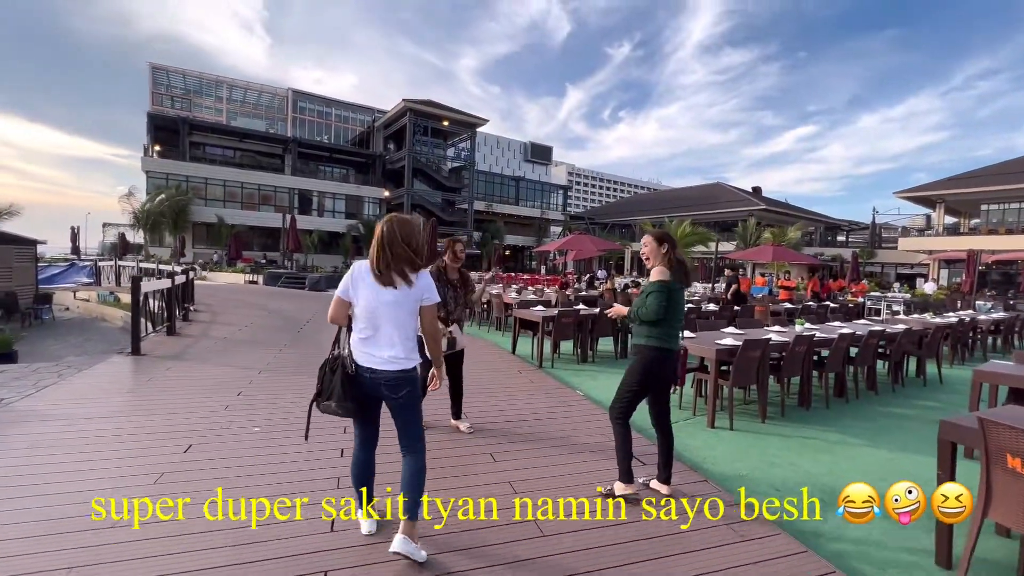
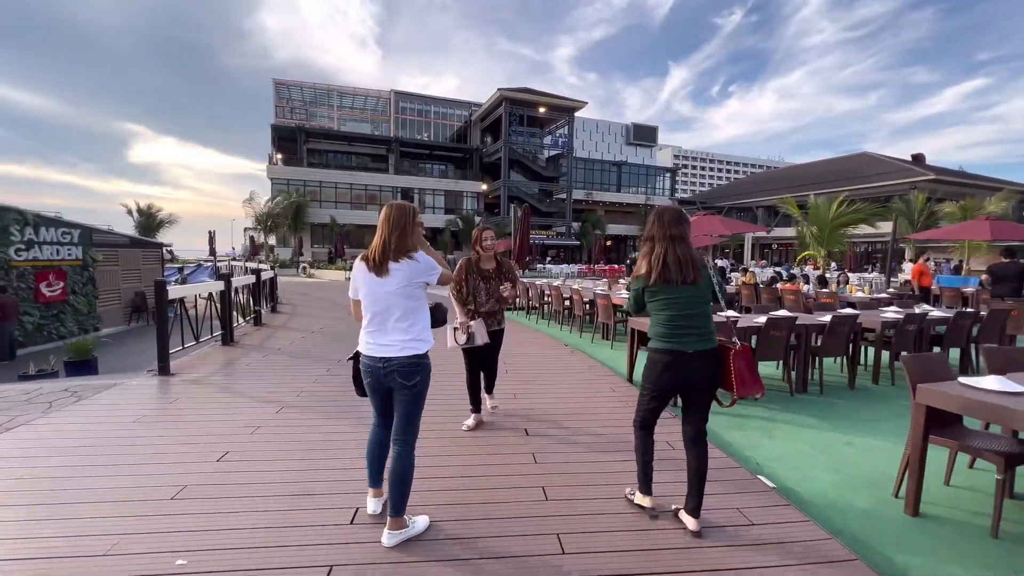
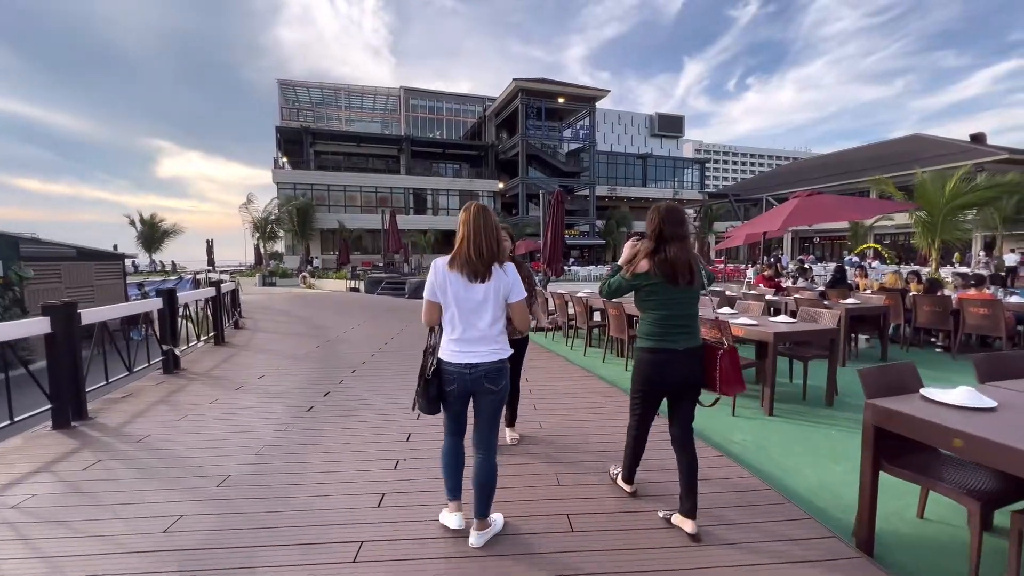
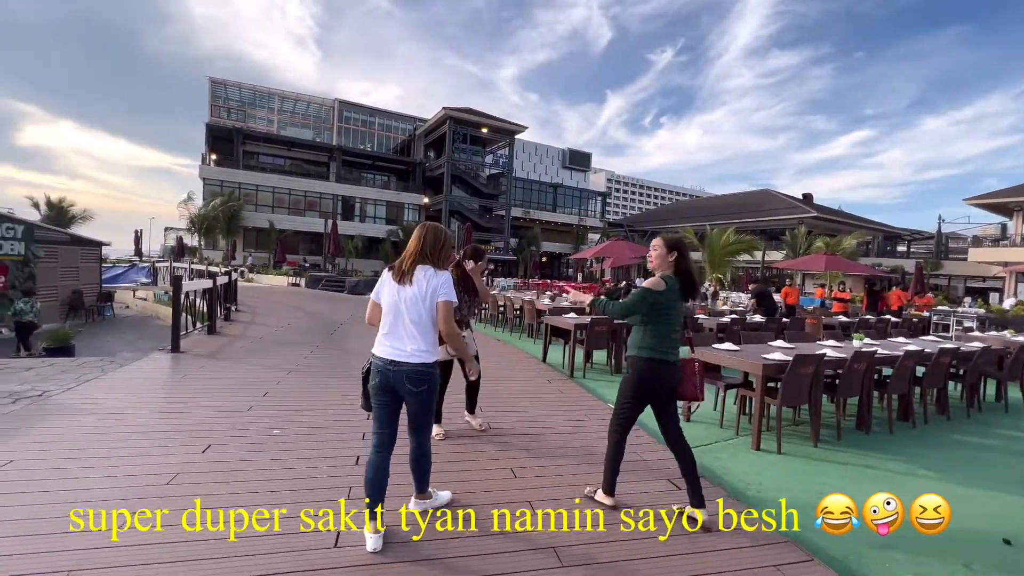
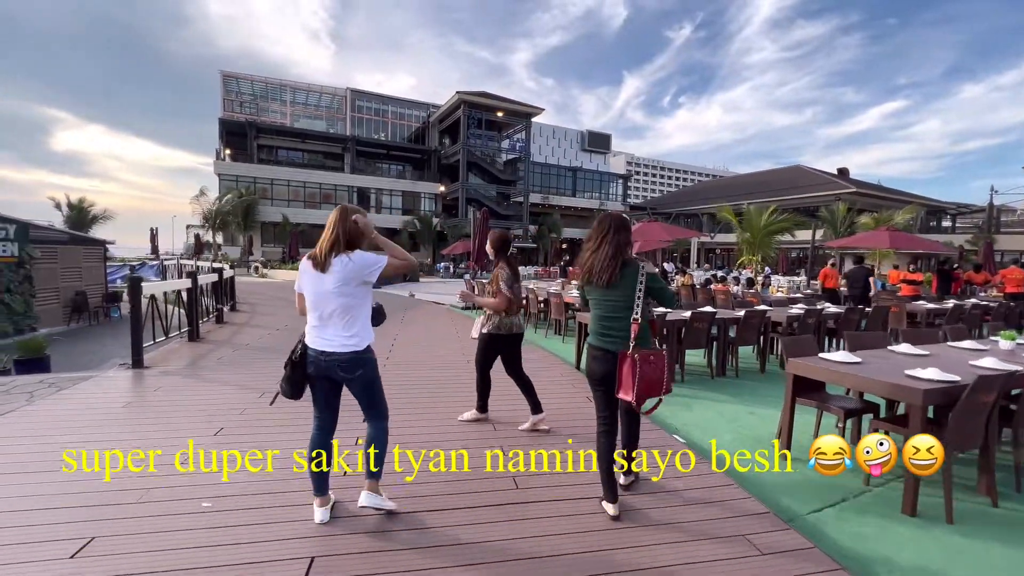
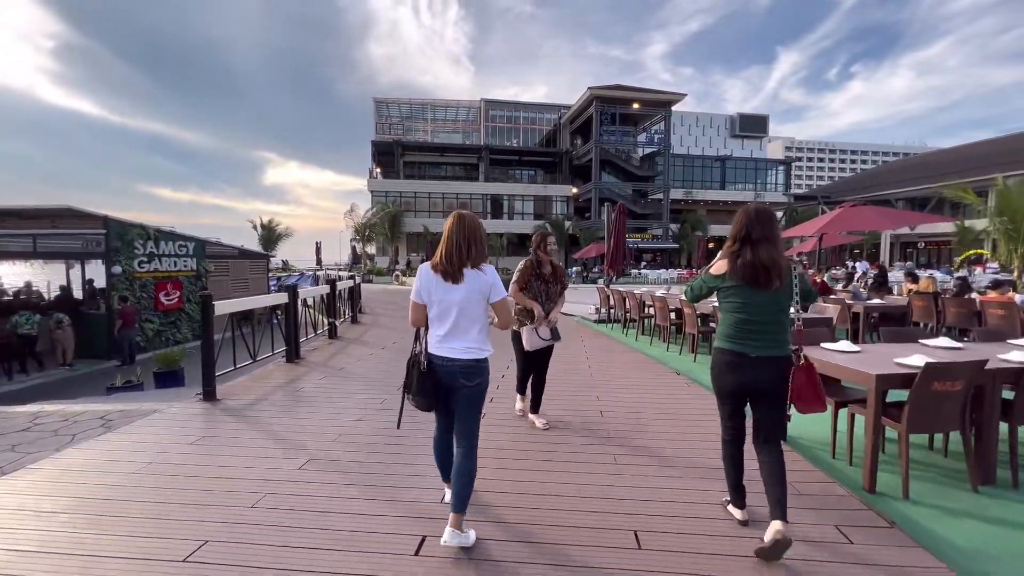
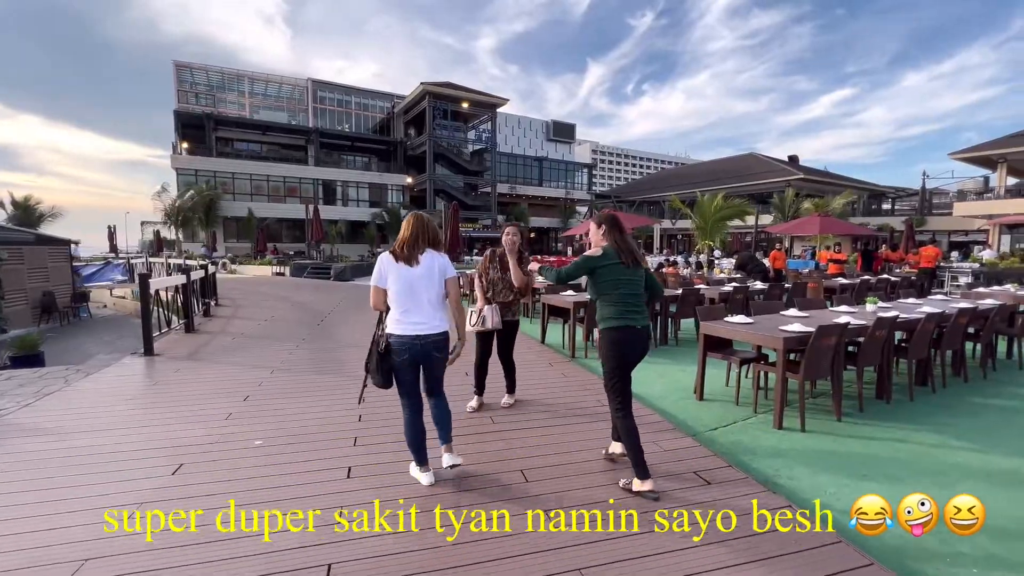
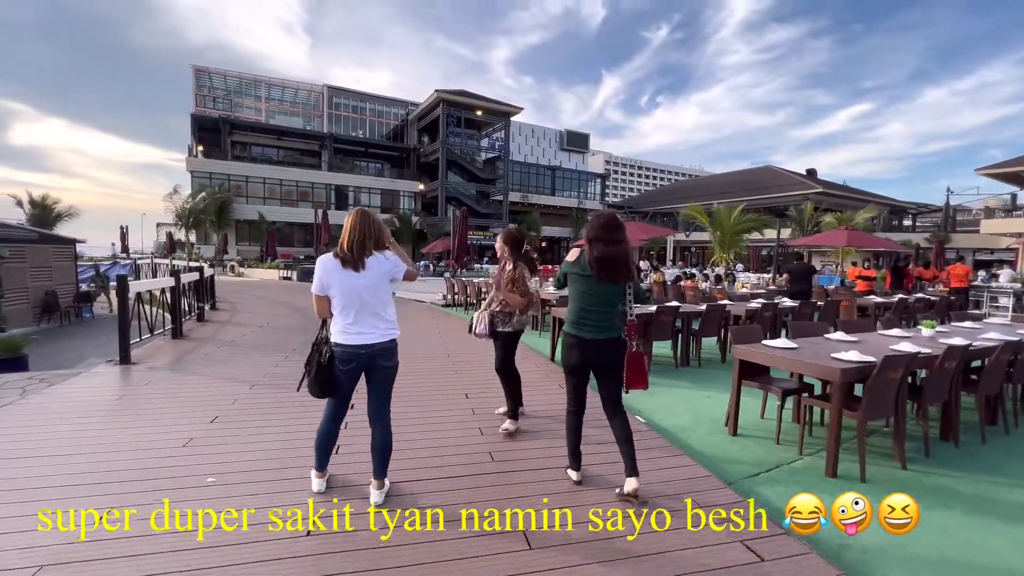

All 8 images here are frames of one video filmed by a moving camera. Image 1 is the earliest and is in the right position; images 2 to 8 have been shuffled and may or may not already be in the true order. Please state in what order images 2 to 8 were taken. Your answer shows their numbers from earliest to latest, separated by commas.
4, 7, 8, 5, 2, 6, 3
